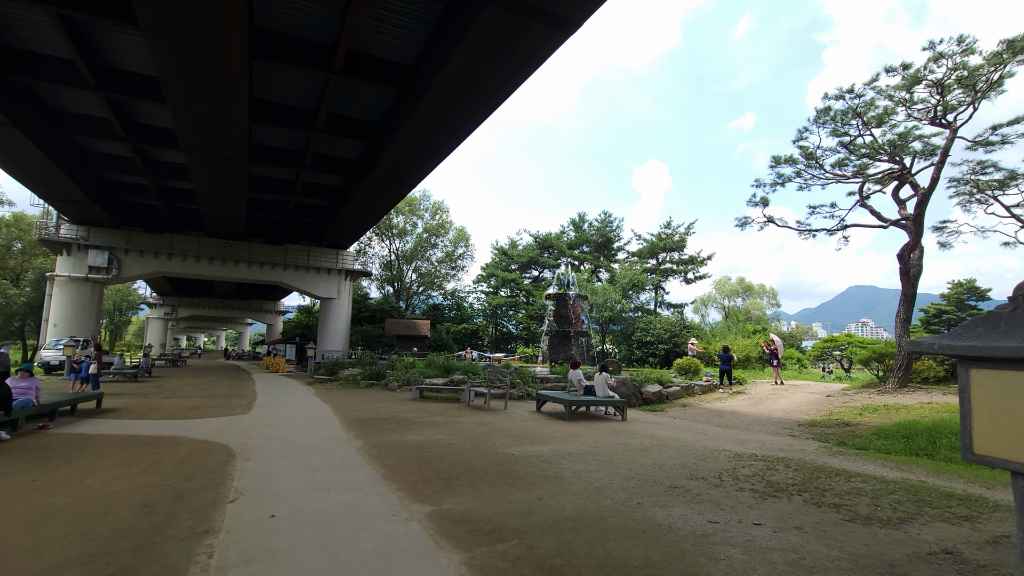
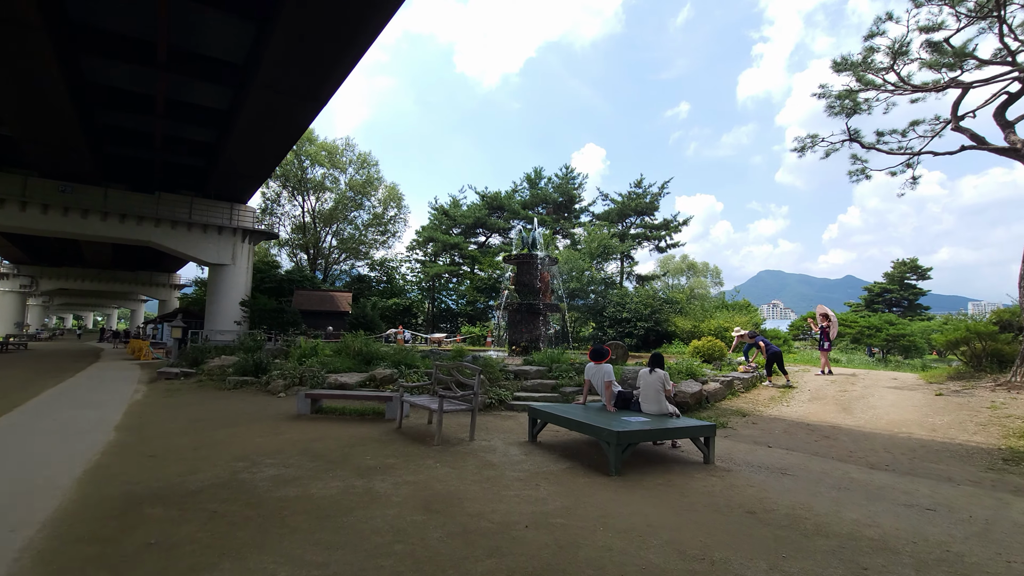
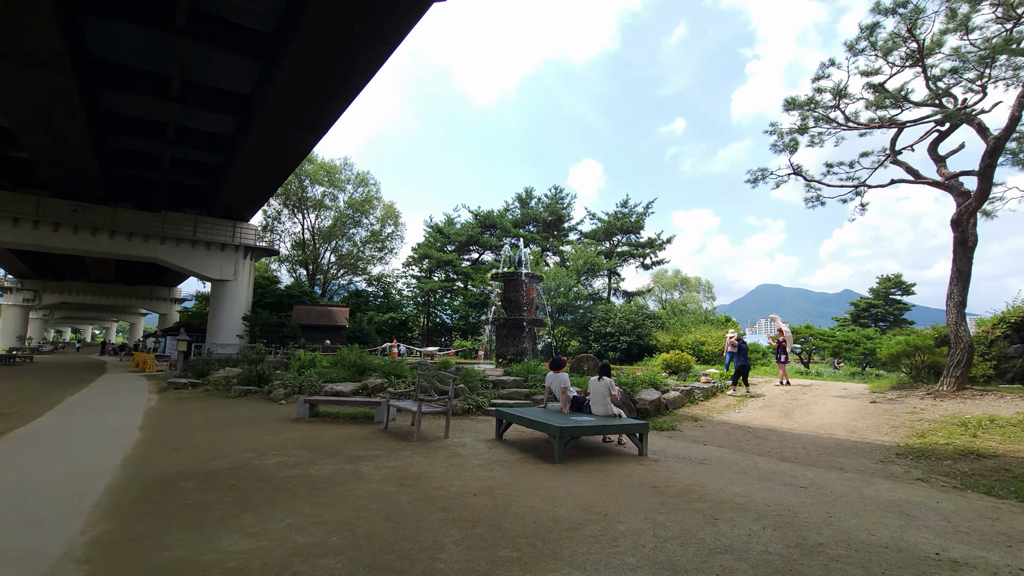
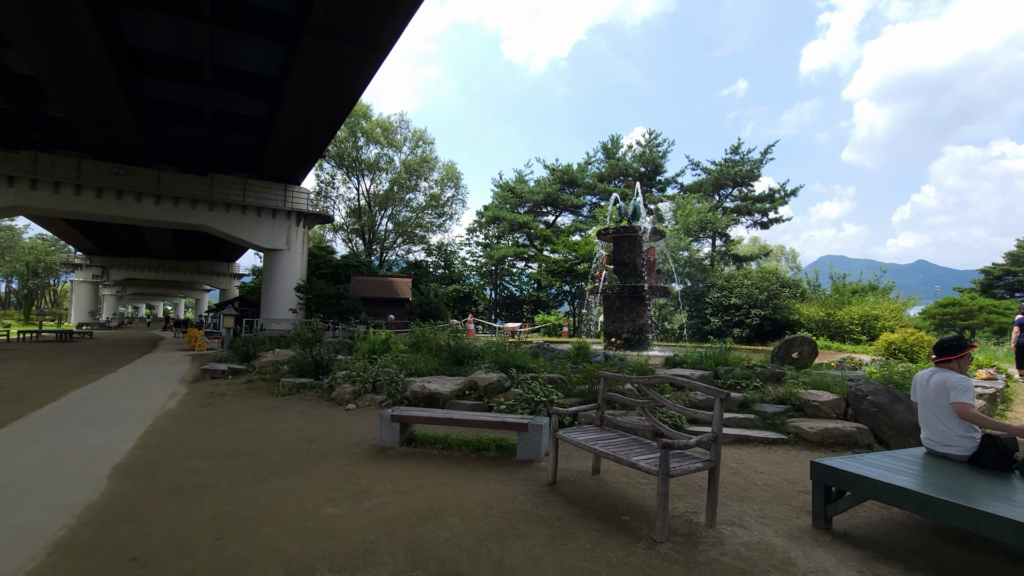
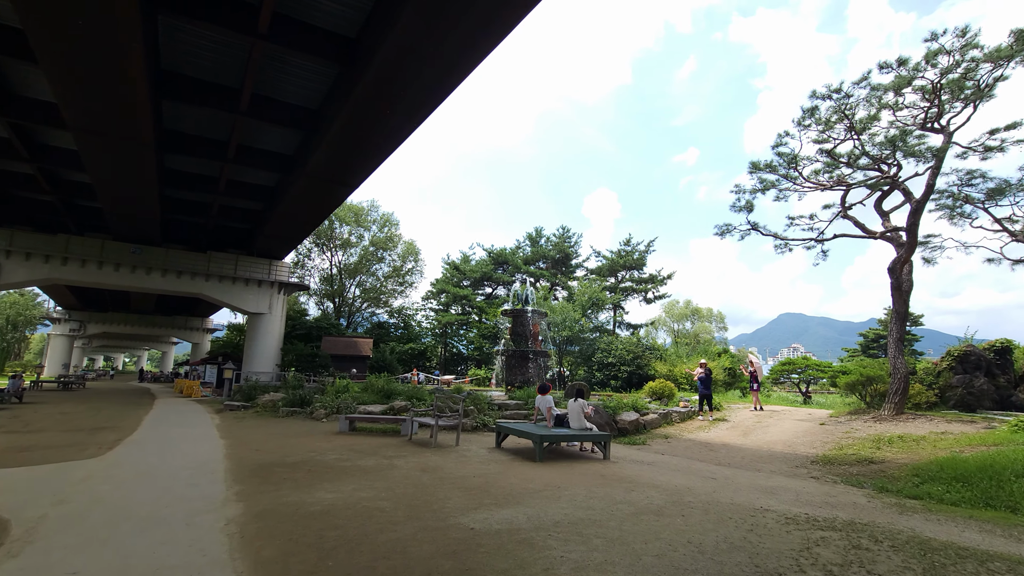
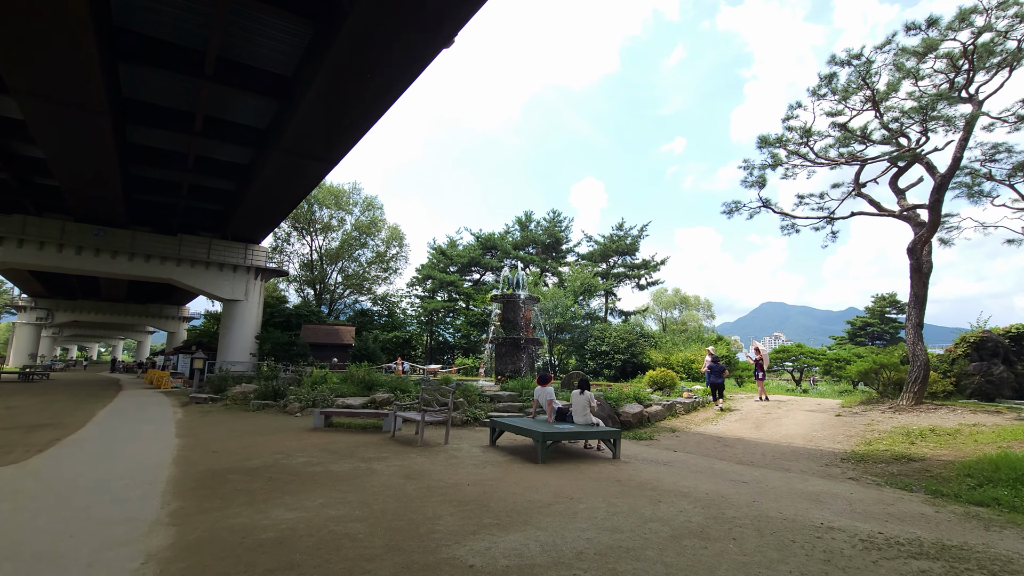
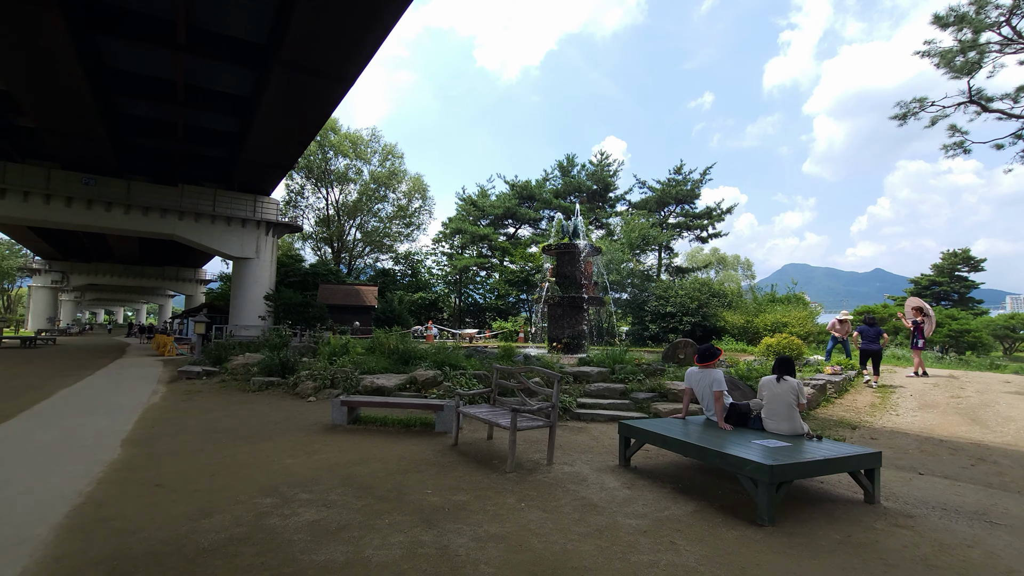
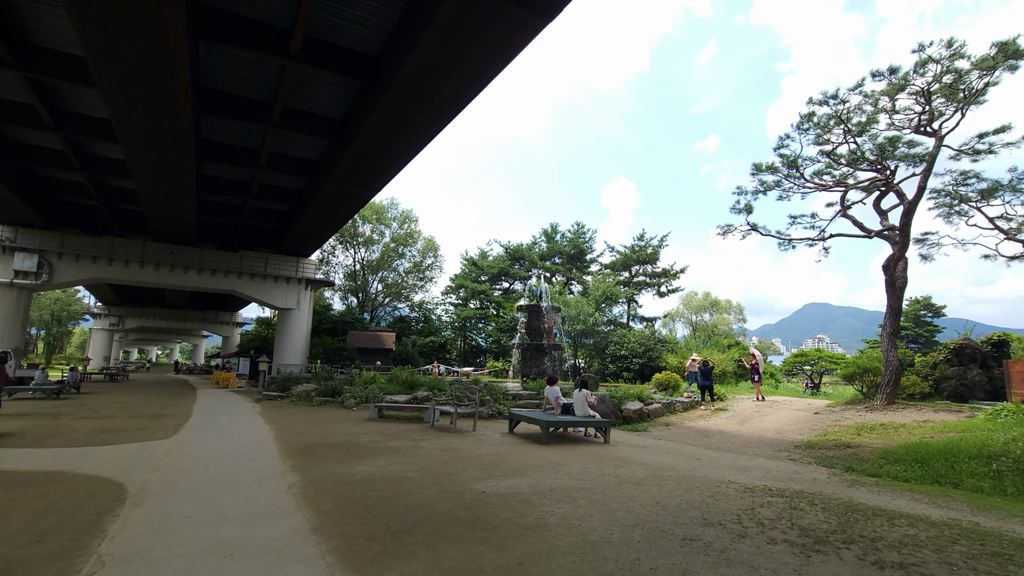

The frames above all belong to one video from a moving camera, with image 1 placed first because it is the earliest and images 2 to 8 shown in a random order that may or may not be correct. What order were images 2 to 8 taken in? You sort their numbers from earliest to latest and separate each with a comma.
8, 5, 6, 3, 2, 7, 4
